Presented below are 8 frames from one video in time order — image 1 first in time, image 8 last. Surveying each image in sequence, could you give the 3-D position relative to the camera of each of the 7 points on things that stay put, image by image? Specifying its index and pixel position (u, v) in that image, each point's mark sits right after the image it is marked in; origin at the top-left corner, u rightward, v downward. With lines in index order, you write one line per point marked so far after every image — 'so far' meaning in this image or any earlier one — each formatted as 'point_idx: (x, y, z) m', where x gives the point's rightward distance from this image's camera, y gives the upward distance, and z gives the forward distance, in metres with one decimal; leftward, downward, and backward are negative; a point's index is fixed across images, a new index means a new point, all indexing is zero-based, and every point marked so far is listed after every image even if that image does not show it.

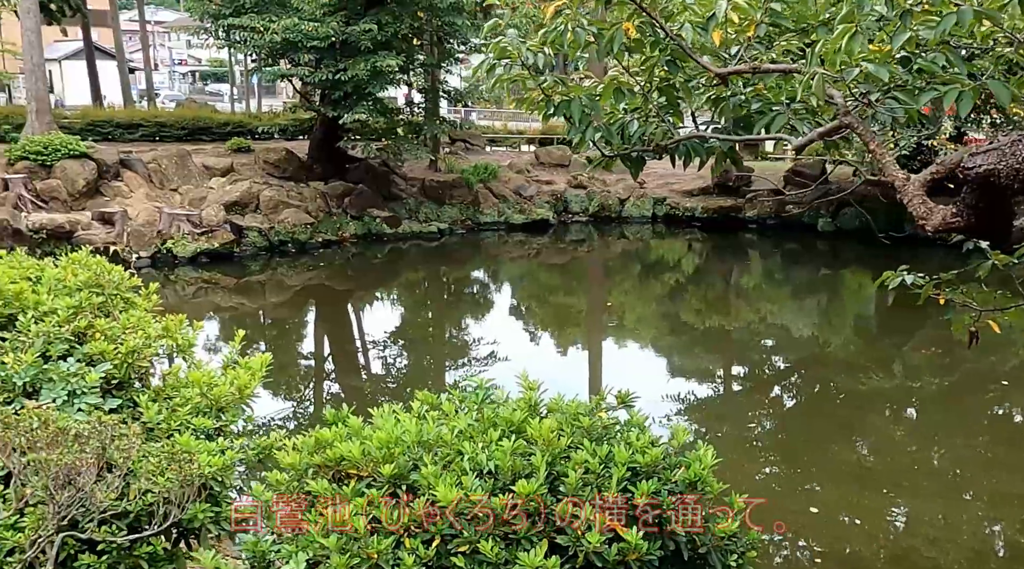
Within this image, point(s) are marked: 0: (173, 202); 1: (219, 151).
0: (-5.2, +1.3, +16.0) m
1: (-5.2, +2.4, +18.4) m
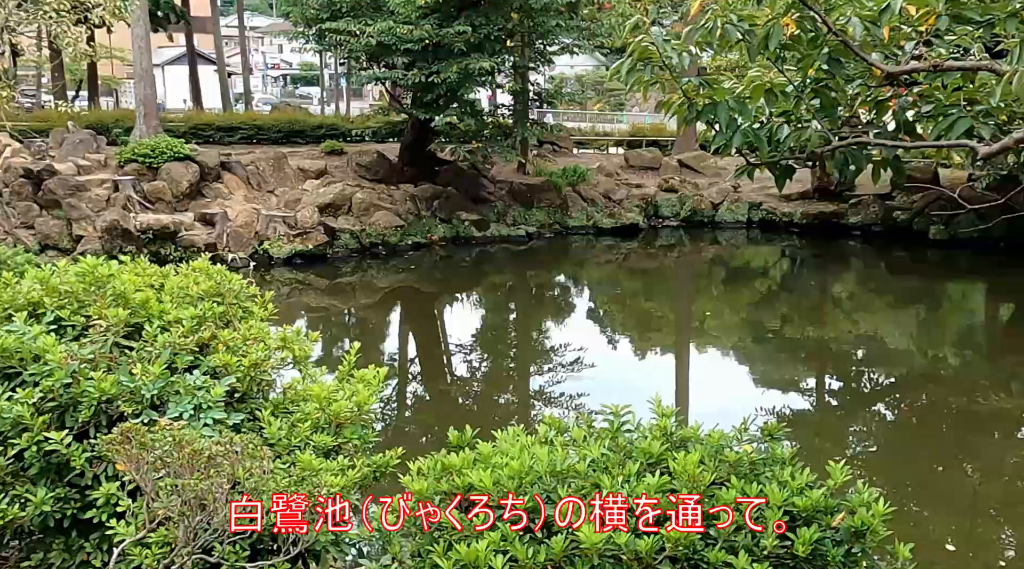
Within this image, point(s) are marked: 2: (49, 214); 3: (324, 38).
0: (-3.8, +1.3, +16.3) m
1: (-3.6, +2.4, +18.7) m
2: (-6.6, +1.0, +15.0) m
3: (-2.9, +3.8, +16.2) m
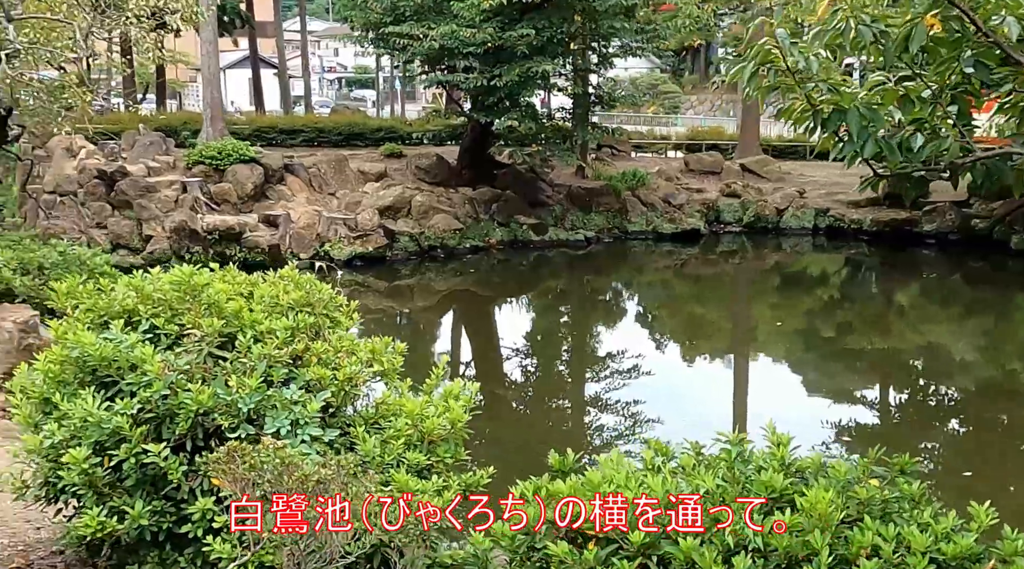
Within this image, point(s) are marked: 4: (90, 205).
0: (-2.9, +1.2, +16.3) m
1: (-2.5, +2.3, +18.7) m
2: (-5.7, +1.0, +15.2) m
3: (-2.0, +3.8, +16.2) m
4: (-6.2, +1.2, +15.2) m
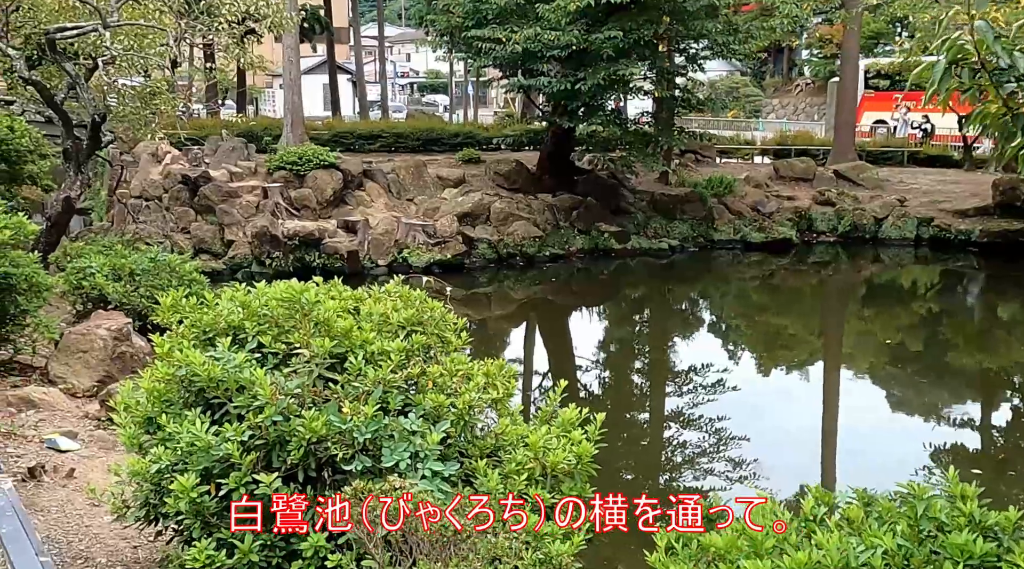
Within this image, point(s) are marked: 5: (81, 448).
0: (-1.6, +1.1, +16.3) m
1: (-1.1, +2.2, +18.6) m
2: (-4.6, +1.0, +15.3) m
3: (-0.7, +3.7, +16.1) m
4: (-5.0, +1.1, +15.4) m
5: (-2.1, -0.8, +5.1) m
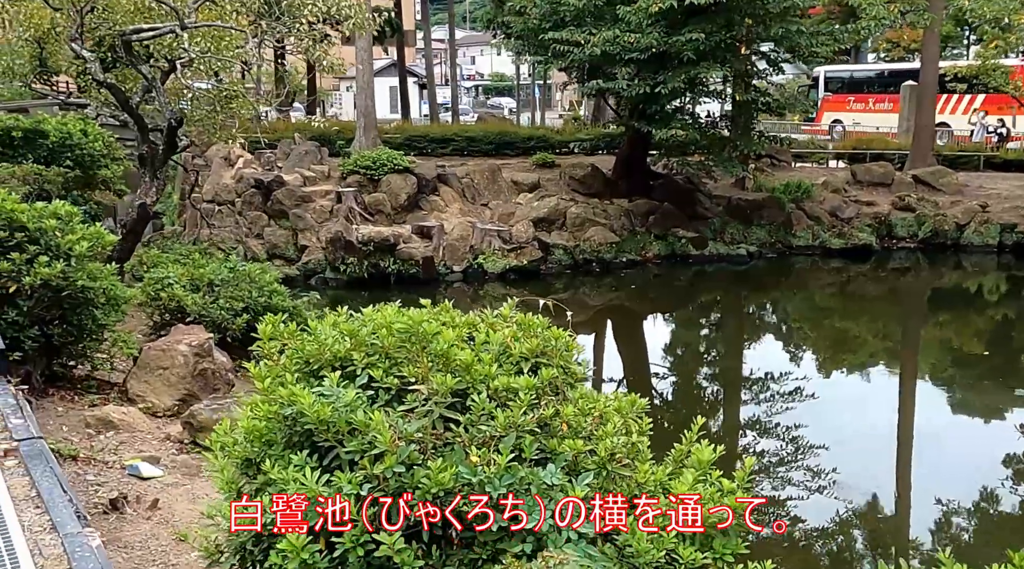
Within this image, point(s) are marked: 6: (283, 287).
0: (-0.4, +1.0, +15.9) m
1: (+0.2, +2.1, +18.2) m
2: (-3.4, +0.9, +15.1) m
3: (+0.5, +3.6, +15.7) m
4: (-3.9, +1.0, +15.2) m
5: (-1.6, -0.9, +4.8) m
6: (-1.7, 0.0, +7.7) m
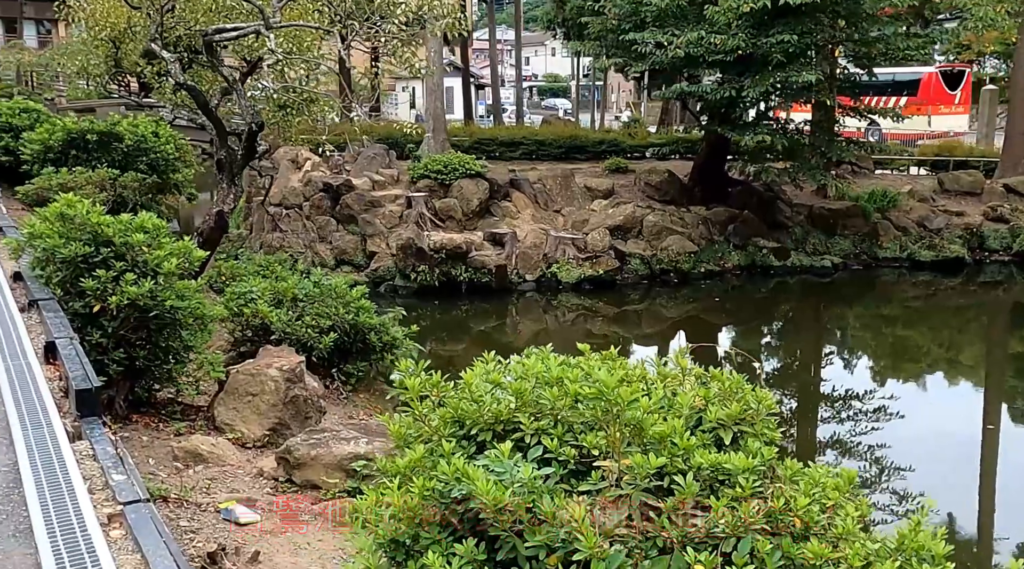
0: (+0.7, +0.9, +15.4) m
1: (+1.4, +2.0, +17.7) m
2: (-2.4, +0.8, +14.7) m
3: (+1.6, +3.4, +15.1) m
4: (-2.8, +0.9, +14.9) m
5: (-1.1, -1.0, +4.4) m
6: (-1.0, -0.1, +7.3) m
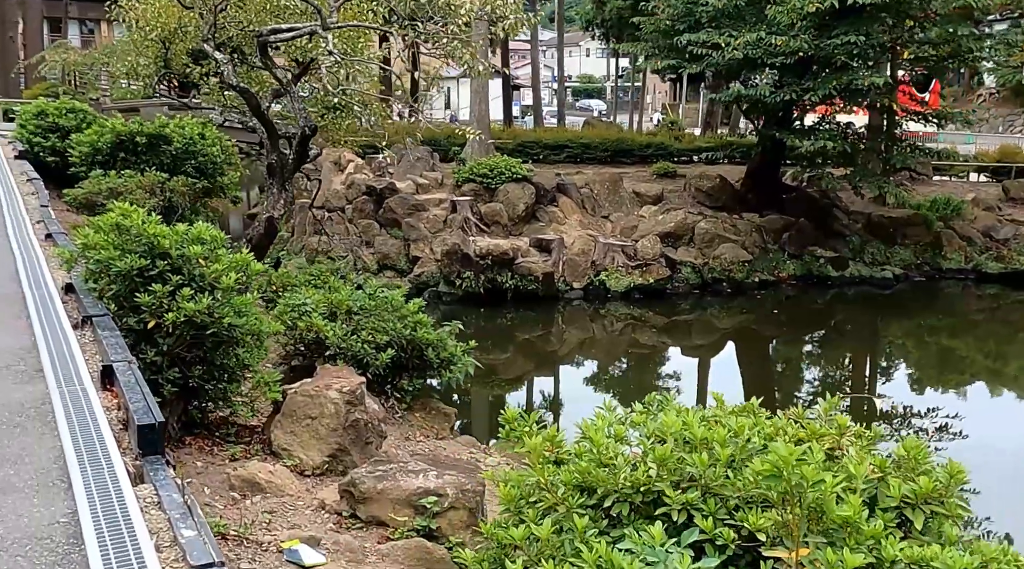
0: (+1.3, +0.8, +15.0) m
1: (+2.2, +1.8, +17.3) m
2: (-1.7, +0.7, +14.4) m
3: (+2.3, +3.3, +14.7) m
4: (-2.2, +0.9, +14.6) m
5: (-0.7, -1.1, +4.0) m
6: (-0.6, -0.2, +6.9) m
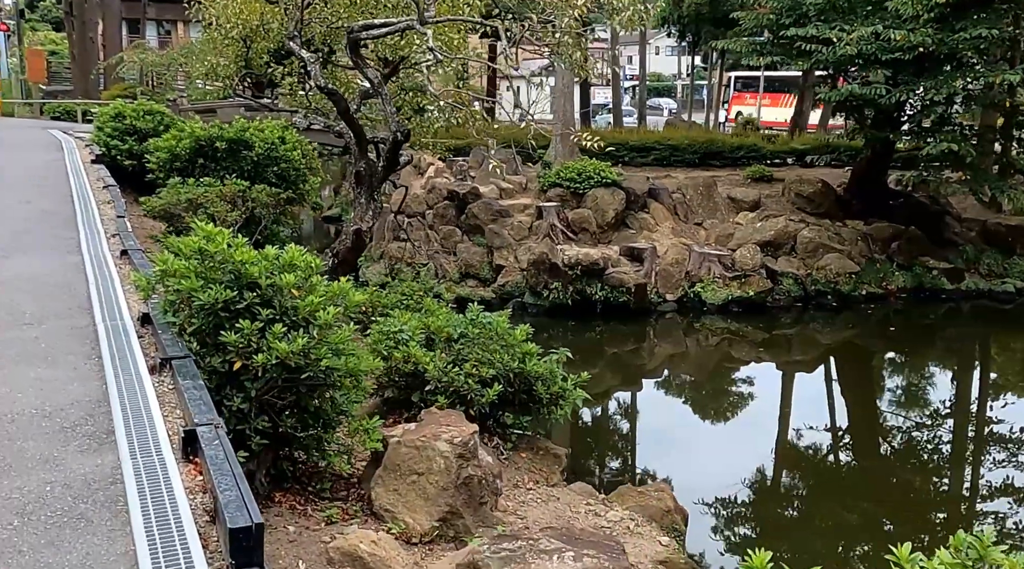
0: (+2.5, +0.6, +14.1) m
1: (+3.5, +1.7, +16.3) m
2: (-0.5, +0.6, +13.7) m
3: (+3.5, +3.1, +13.7) m
4: (-1.0, +0.7, +13.9) m
5: (-0.2, -1.2, +3.3) m
6: (+0.1, -0.4, +6.2) m
